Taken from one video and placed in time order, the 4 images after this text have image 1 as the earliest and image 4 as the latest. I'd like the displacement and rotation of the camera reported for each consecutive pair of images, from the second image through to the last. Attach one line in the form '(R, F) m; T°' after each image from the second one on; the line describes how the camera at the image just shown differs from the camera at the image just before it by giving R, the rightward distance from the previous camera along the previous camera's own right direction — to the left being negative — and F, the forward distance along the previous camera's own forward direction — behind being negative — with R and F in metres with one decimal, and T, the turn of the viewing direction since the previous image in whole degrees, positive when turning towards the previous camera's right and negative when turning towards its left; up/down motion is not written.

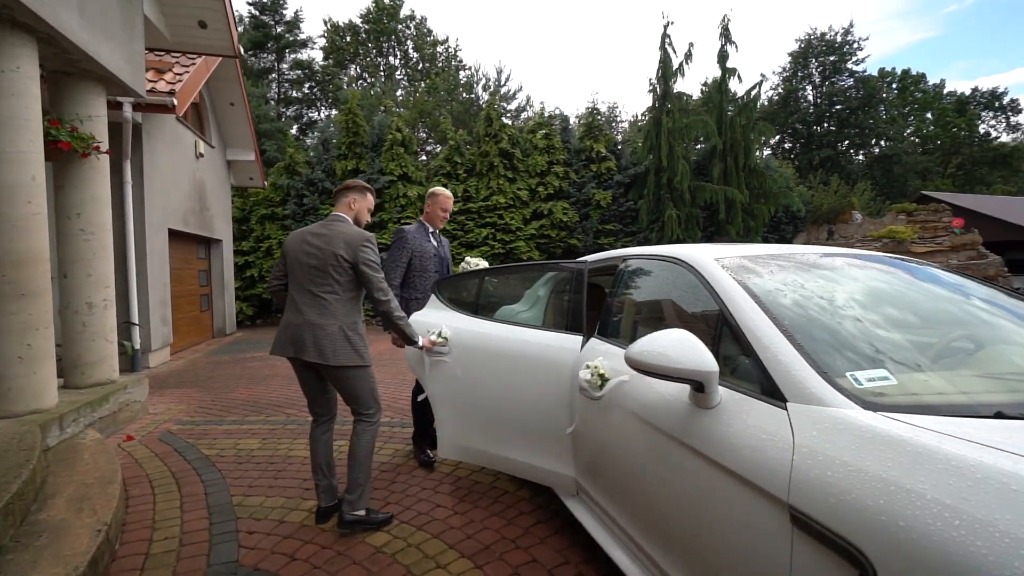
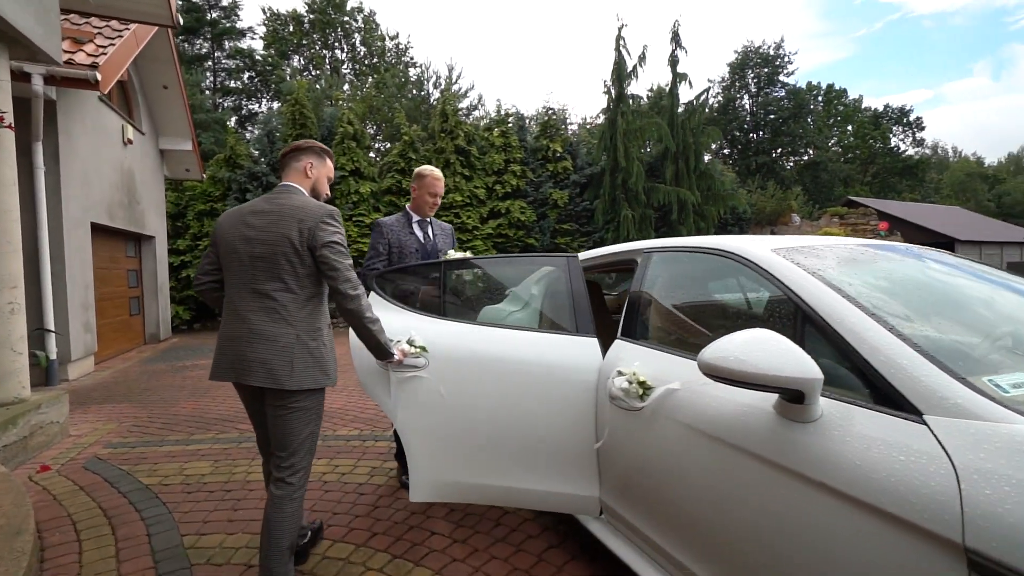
(-0.3, +0.4) m; +6°
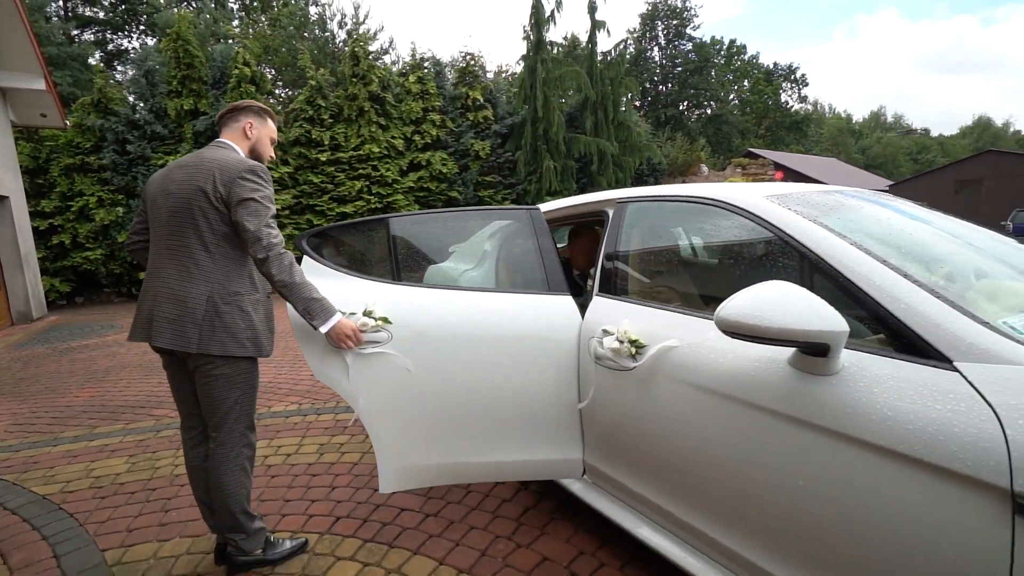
(-0.2, +0.2) m; +9°
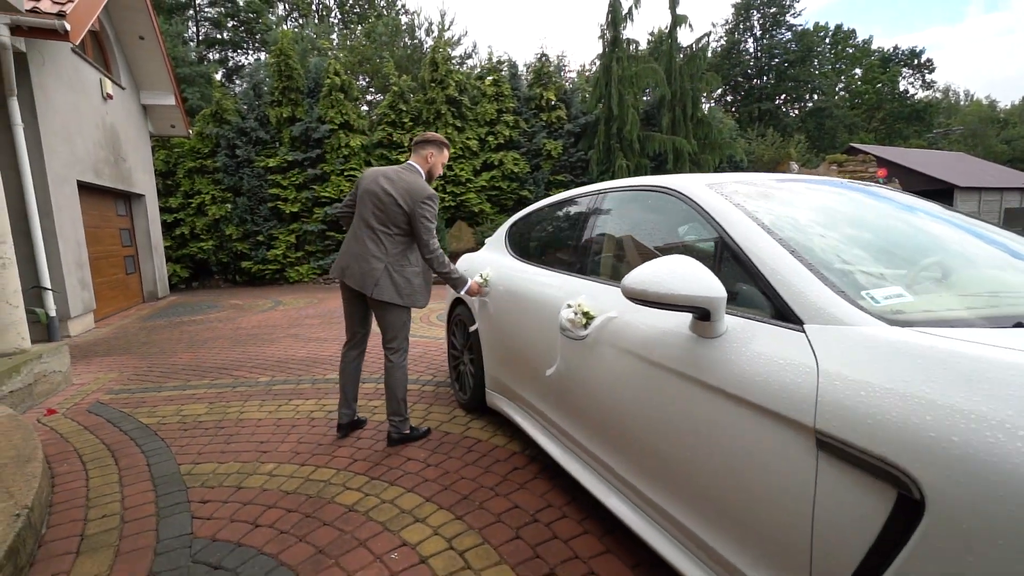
(+0.5, -0.3) m; -9°
